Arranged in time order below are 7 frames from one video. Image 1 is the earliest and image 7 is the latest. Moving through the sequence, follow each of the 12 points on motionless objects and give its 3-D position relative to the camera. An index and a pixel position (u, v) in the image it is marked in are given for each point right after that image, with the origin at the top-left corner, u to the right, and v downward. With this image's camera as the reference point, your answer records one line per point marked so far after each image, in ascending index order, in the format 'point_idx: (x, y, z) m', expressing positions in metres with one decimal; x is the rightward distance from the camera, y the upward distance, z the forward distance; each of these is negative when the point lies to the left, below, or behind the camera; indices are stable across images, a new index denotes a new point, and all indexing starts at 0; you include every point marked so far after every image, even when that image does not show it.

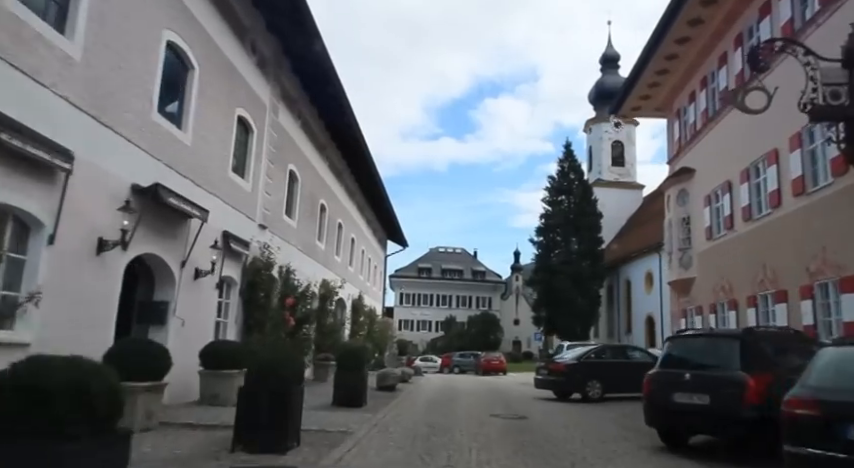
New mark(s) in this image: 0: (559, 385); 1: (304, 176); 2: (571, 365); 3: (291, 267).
0: (+3.5, -4.0, +16.0) m
1: (-3.8, +1.8, +18.5) m
2: (+3.8, -3.4, +16.1) m
3: (-3.8, -1.0, +16.7) m
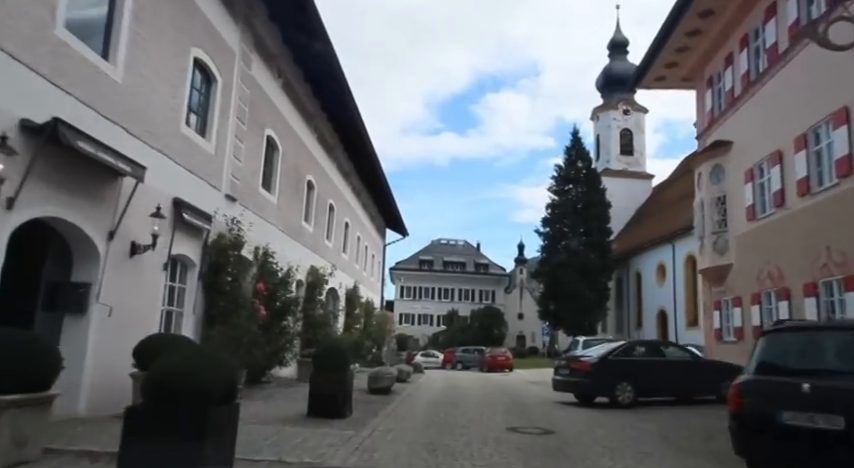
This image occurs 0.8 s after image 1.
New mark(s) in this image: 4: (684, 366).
0: (+3.5, -3.4, +13.6) m
1: (-3.8, +2.4, +16.1) m
2: (+3.8, -2.9, +13.6) m
3: (-3.8, -0.4, +14.3) m
4: (+6.0, -3.1, +14.1) m
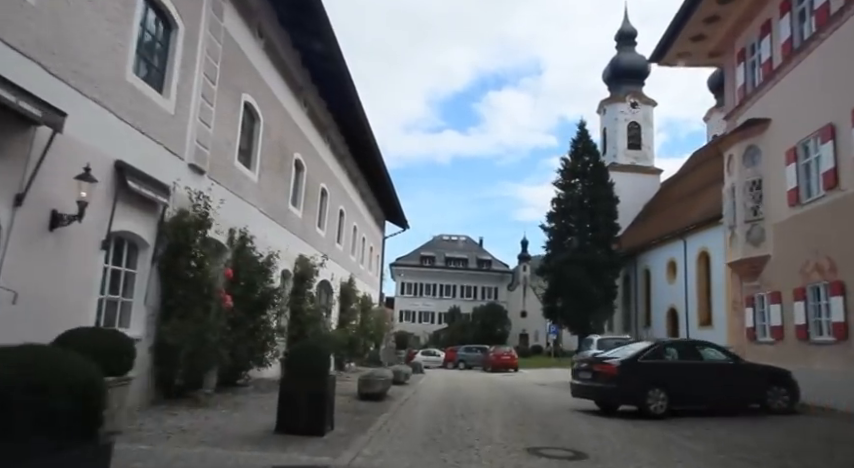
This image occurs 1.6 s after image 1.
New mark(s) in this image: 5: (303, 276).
0: (+3.5, -3.1, +11.7) m
1: (-3.7, +2.8, +14.2) m
2: (+3.9, -2.5, +11.8) m
3: (-3.8, 0.0, +12.5) m
4: (+6.0, -2.8, +12.2) m
5: (-3.5, -1.2, +17.1) m
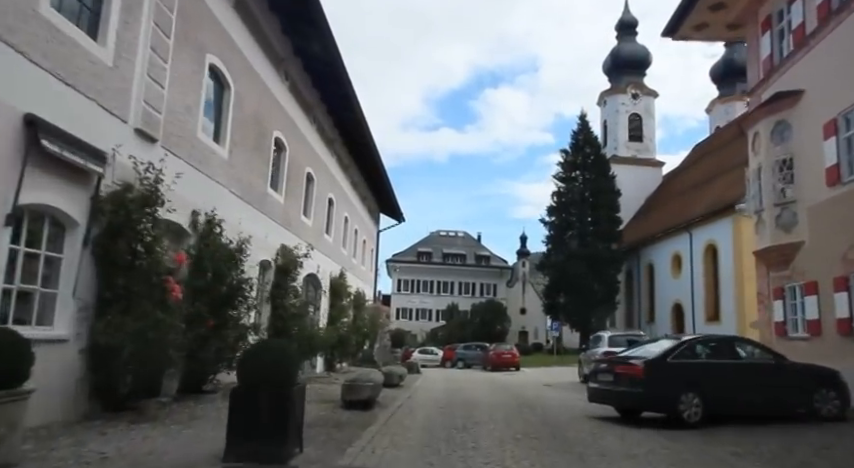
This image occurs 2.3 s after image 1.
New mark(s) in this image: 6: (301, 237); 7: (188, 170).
0: (+3.4, -2.7, +10.1) m
1: (-3.8, +3.1, +12.5) m
2: (+3.8, -2.2, +10.1) m
3: (-3.9, +0.3, +10.8) m
4: (+6.0, -2.4, +10.6) m
5: (-3.6, -0.9, +15.4) m
6: (-3.6, -0.1, +17.4) m
7: (-4.0, +1.1, +10.0) m
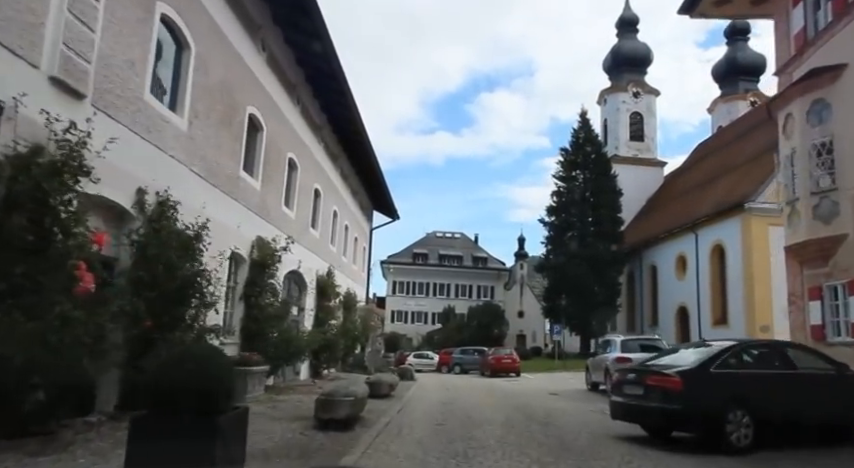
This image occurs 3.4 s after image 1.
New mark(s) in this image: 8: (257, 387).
0: (+3.3, -2.5, +8.3) m
1: (-3.9, +3.3, +10.8) m
2: (+3.7, -2.0, +8.4) m
3: (-3.9, +0.6, +9.0) m
4: (+5.9, -2.2, +8.8) m
5: (-3.7, -0.6, +13.6) m
6: (-3.8, +0.1, +15.7) m
7: (-4.1, +1.3, +8.2) m
8: (-3.2, -2.9, +11.3) m
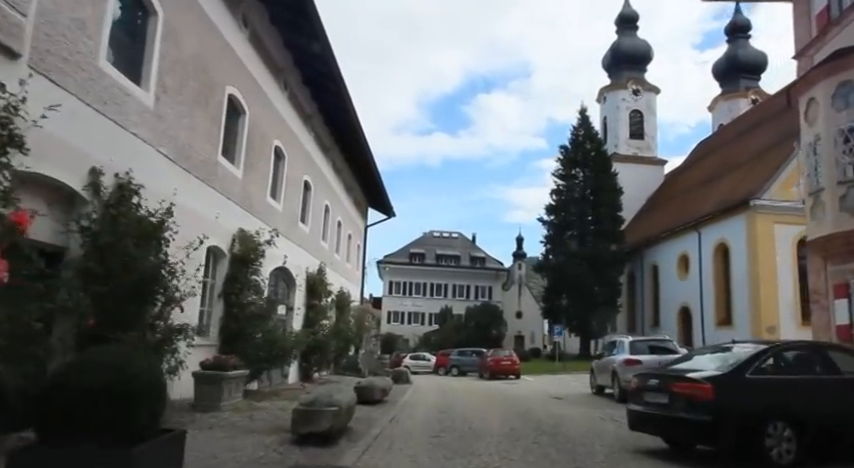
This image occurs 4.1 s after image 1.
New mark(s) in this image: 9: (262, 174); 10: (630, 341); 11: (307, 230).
0: (+3.3, -2.3, +7.3) m
1: (-4.0, +3.5, +9.7) m
2: (+3.6, -1.8, +7.3) m
3: (-4.0, +0.7, +7.9) m
4: (+5.8, -2.0, +7.8) m
5: (-3.8, -0.5, +12.5) m
6: (-3.9, +0.3, +14.6) m
7: (-4.1, +1.5, +7.1) m
8: (-3.3, -2.7, +10.2) m
9: (-3.9, +1.4, +14.2) m
10: (+5.8, -3.1, +17.2) m
11: (-3.8, +0.1, +19.2) m
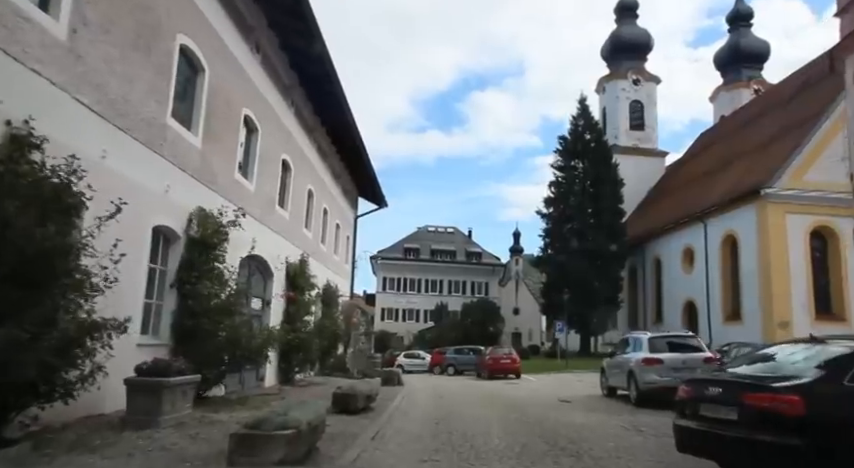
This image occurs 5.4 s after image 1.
0: (+3.2, -2.0, +5.4) m
1: (-4.1, +3.9, +7.7) m
2: (+3.5, -1.4, +5.5) m
3: (-4.1, +1.1, +6.0) m
4: (+5.7, -1.6, +6.0) m
5: (-4.0, -0.1, +10.6) m
6: (-4.0, +0.7, +12.6) m
7: (-4.2, +1.8, +5.2) m
8: (-3.4, -2.4, +8.3) m
9: (-4.1, +1.8, +12.3) m
10: (+5.6, -2.7, +15.3) m
11: (-4.0, +0.5, +17.3) m
